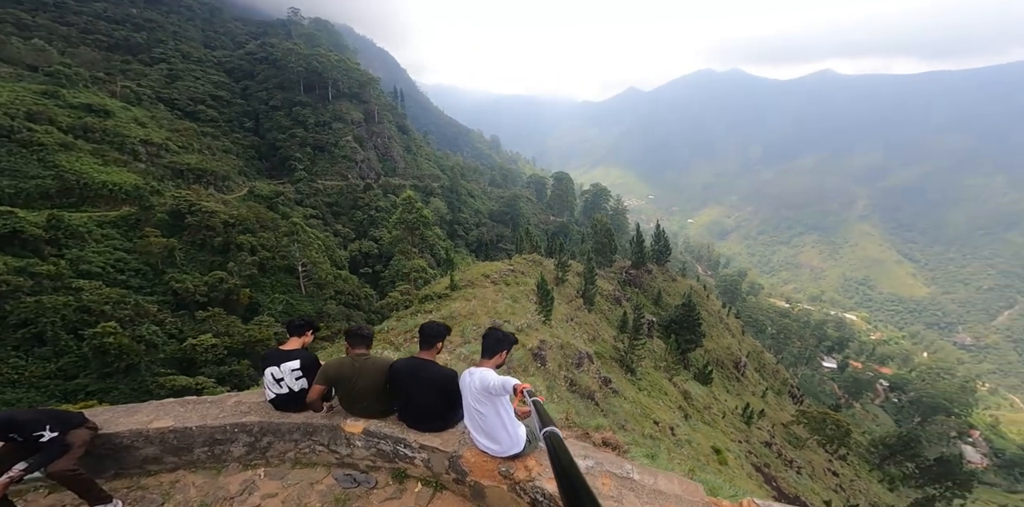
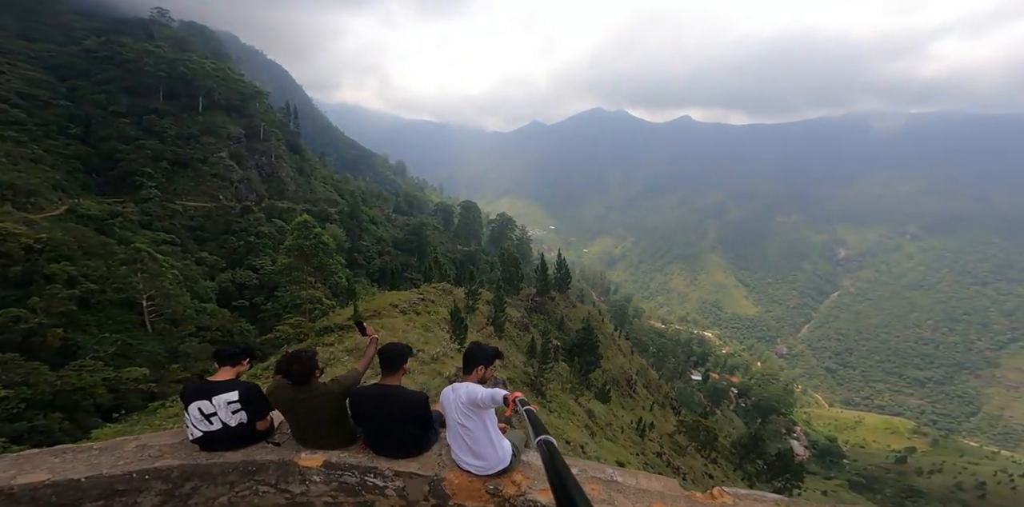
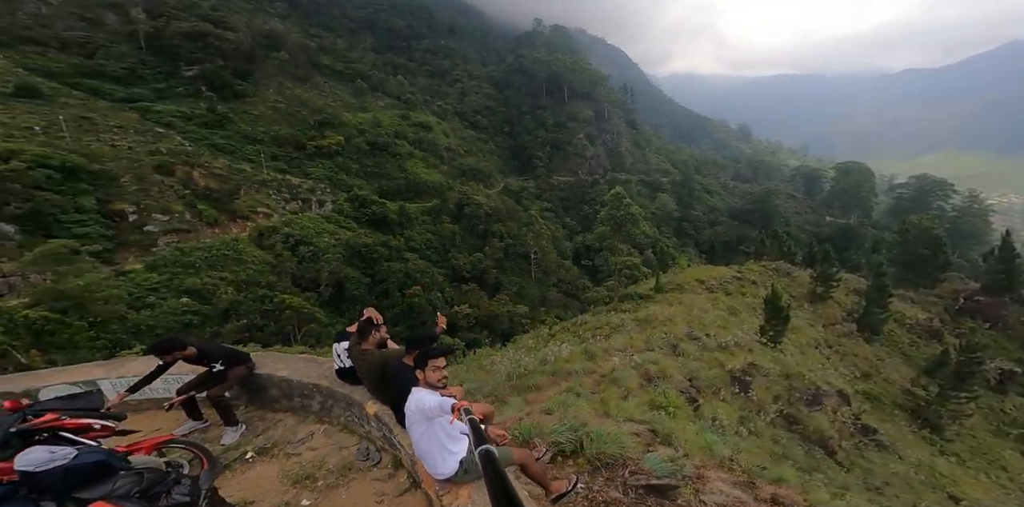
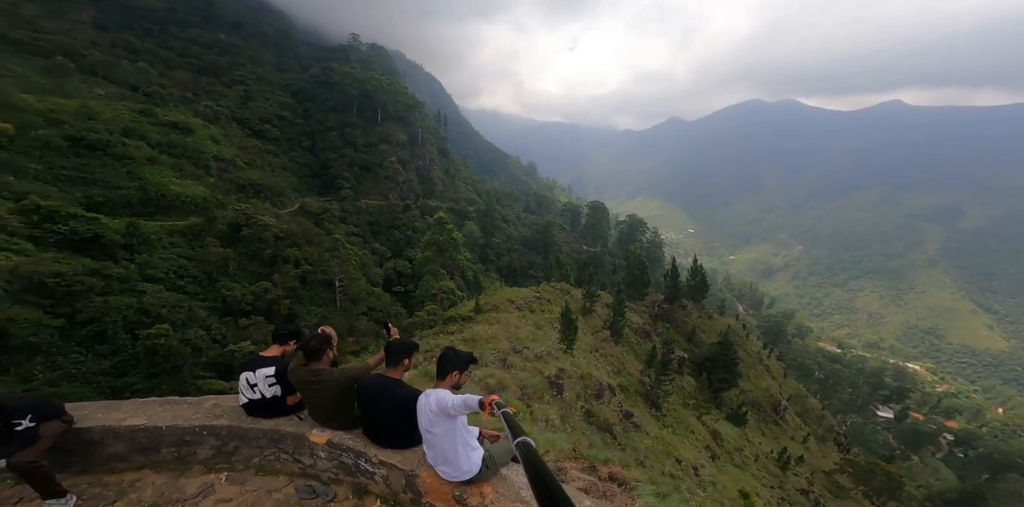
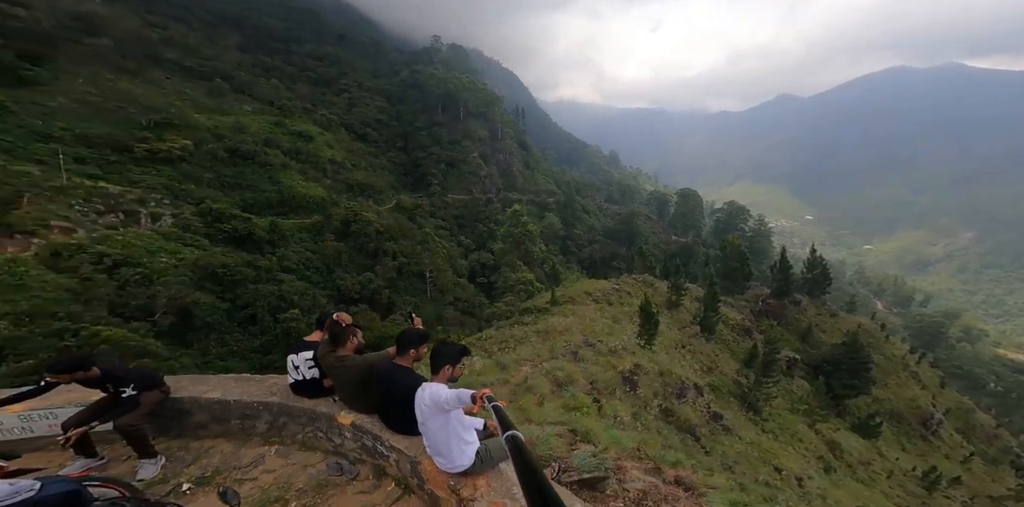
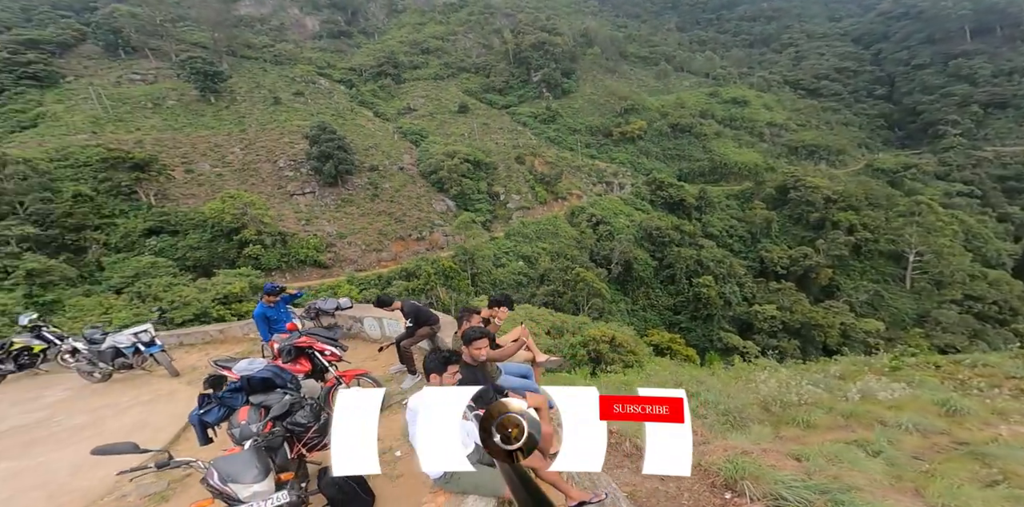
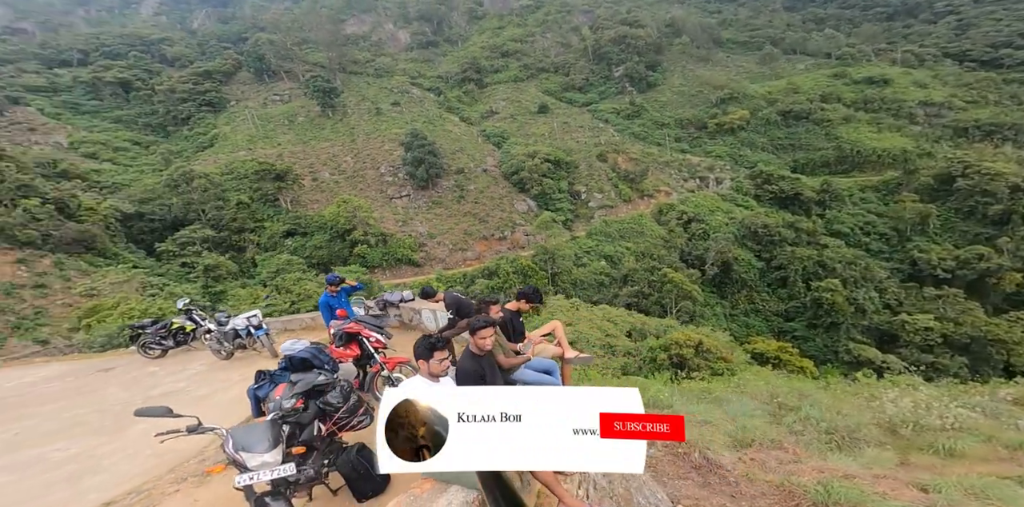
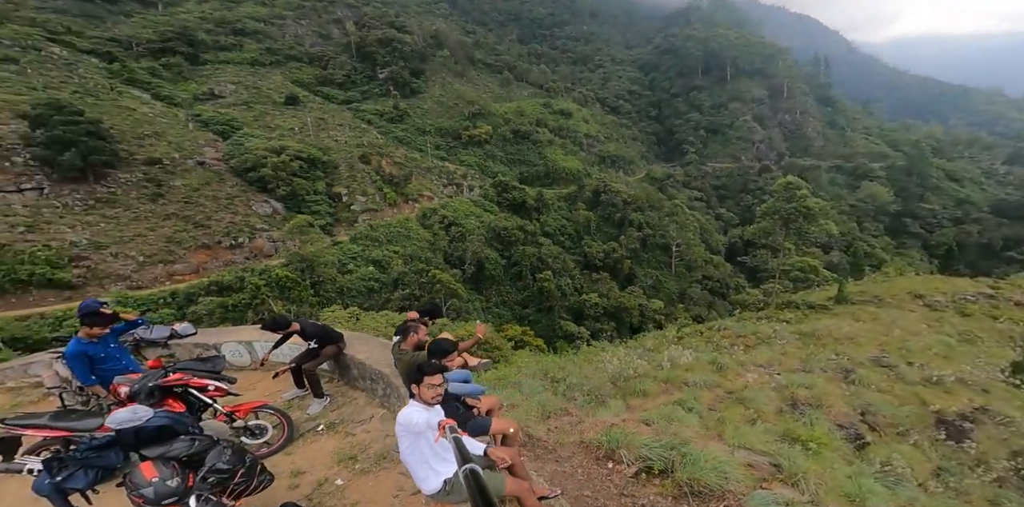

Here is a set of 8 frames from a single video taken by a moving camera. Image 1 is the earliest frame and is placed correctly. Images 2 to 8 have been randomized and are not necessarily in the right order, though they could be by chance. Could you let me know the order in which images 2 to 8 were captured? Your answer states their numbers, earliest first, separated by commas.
2, 4, 5, 3, 8, 6, 7
